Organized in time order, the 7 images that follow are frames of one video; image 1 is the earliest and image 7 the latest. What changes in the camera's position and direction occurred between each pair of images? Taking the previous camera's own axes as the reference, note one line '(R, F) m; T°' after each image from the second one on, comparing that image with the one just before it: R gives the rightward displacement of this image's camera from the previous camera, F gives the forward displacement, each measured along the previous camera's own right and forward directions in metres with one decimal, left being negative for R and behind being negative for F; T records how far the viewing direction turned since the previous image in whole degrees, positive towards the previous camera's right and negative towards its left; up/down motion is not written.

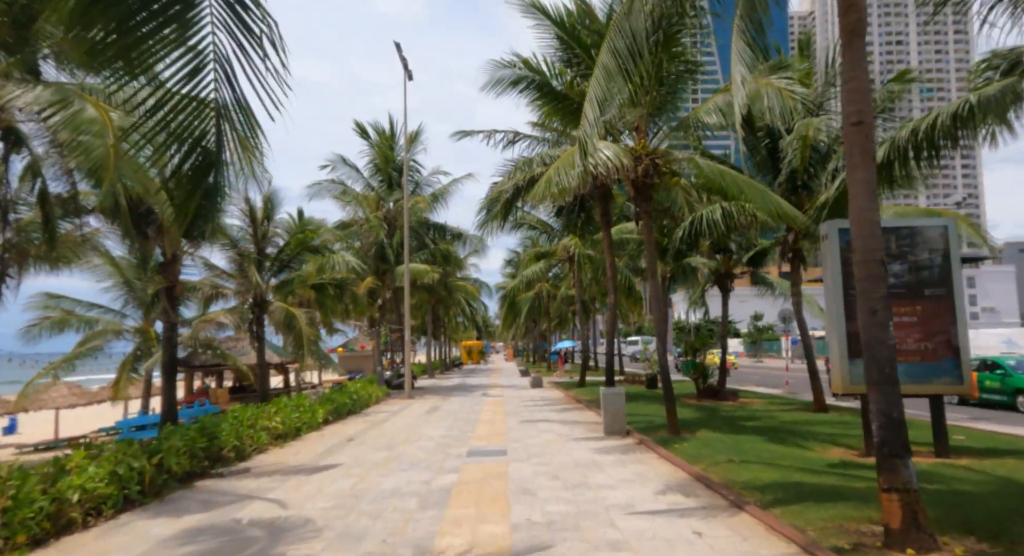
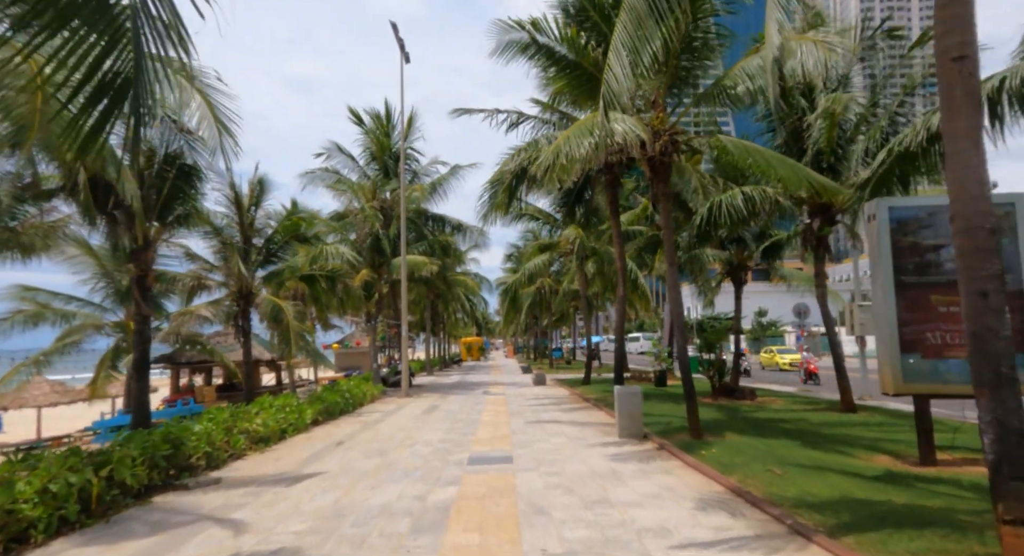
(-0.1, +1.1) m; 0°
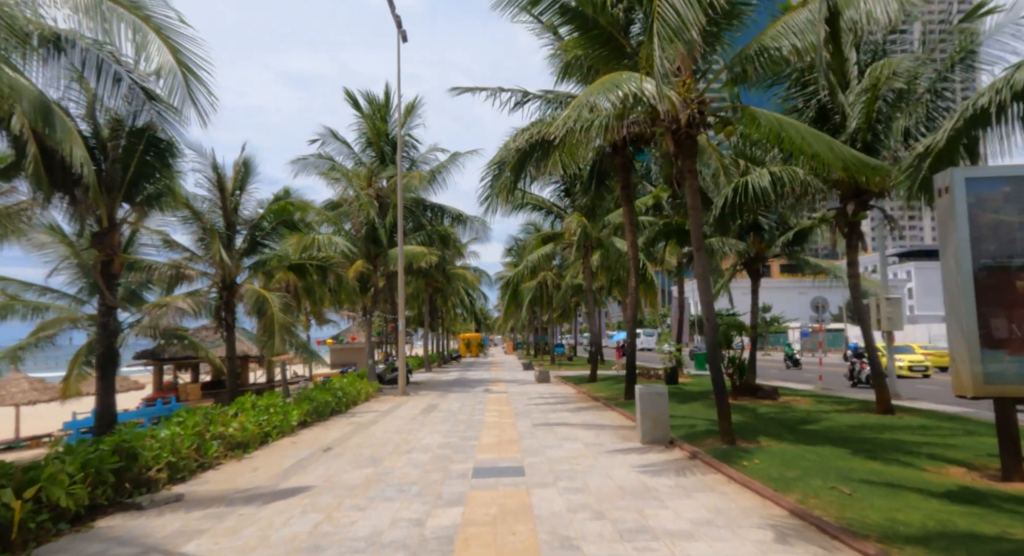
(-0.2, +1.2) m; 0°
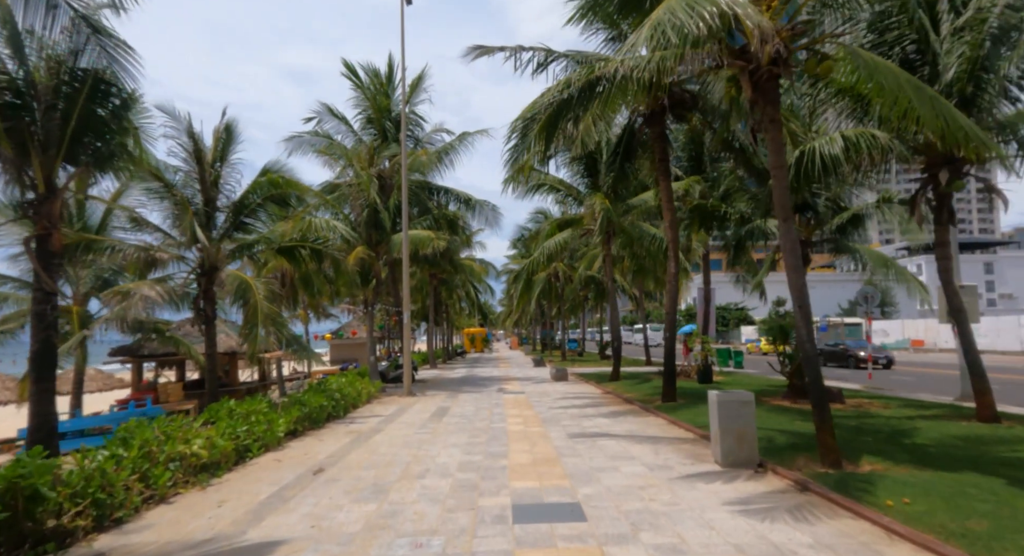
(-0.5, +2.1) m; 0°
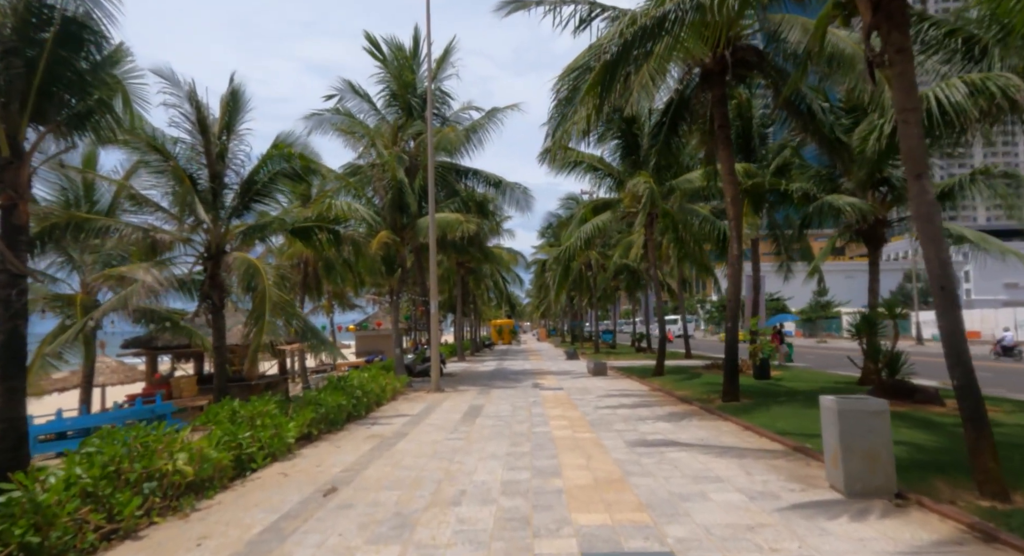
(-0.3, +1.6) m; -3°
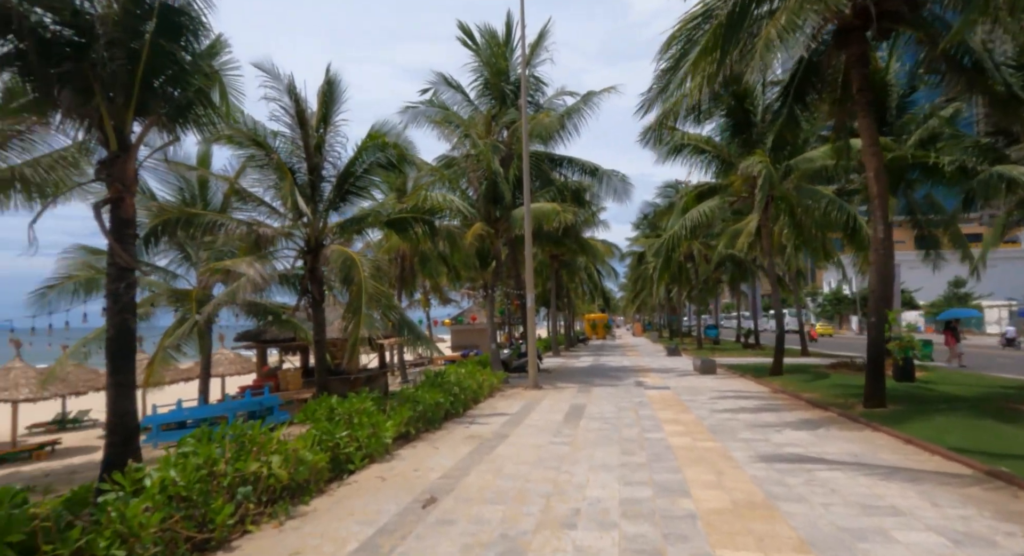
(-0.3, +0.8) m; -9°
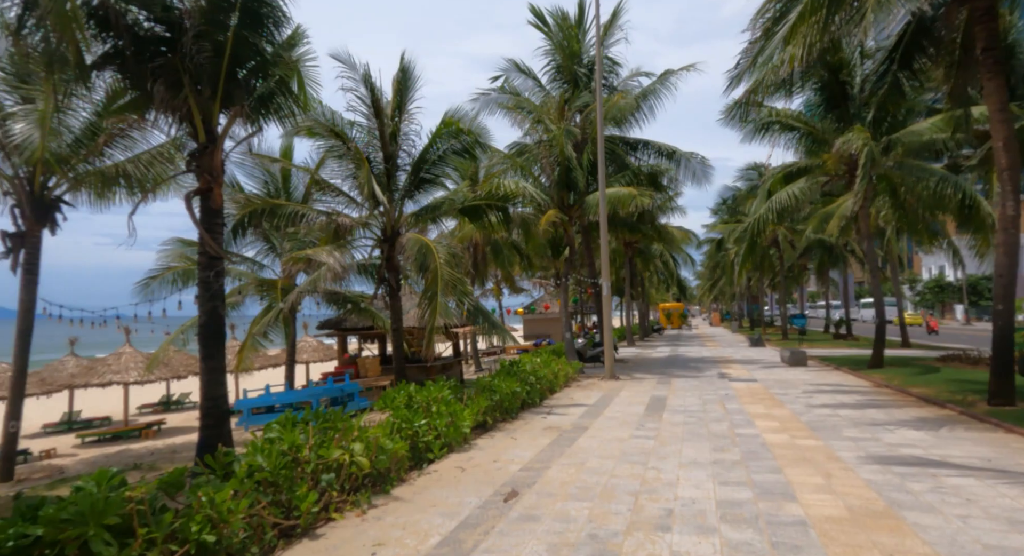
(-0.1, +0.3) m; -7°
